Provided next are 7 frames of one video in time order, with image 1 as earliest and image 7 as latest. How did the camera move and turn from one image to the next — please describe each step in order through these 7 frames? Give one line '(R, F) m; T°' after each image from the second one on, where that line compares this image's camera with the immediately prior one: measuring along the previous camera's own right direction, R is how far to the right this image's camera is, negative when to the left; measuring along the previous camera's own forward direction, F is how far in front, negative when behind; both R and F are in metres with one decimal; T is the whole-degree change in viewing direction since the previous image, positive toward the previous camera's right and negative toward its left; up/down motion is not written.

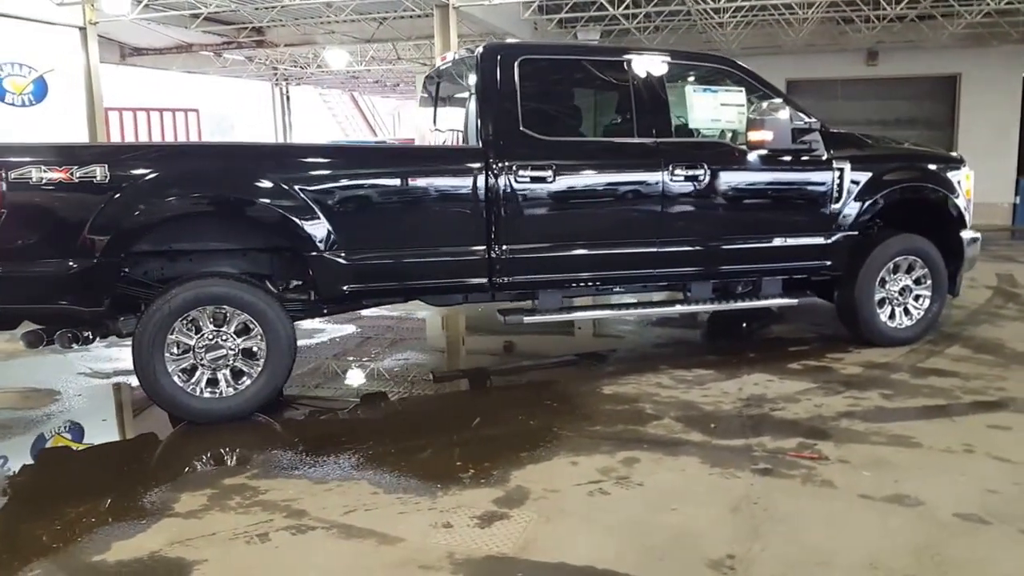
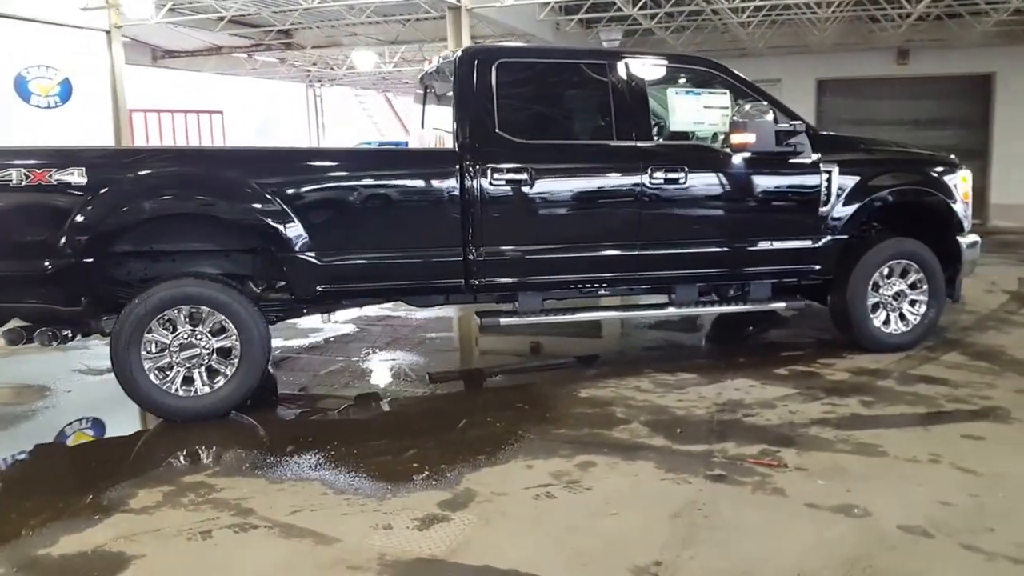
(+0.4, 0.0) m; -2°
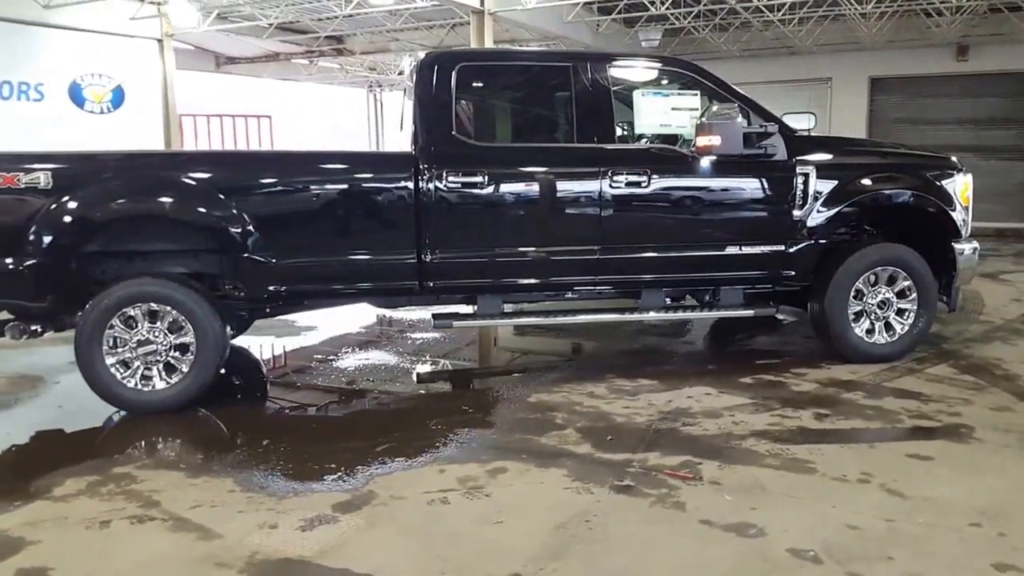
(+0.7, 0.0) m; -4°
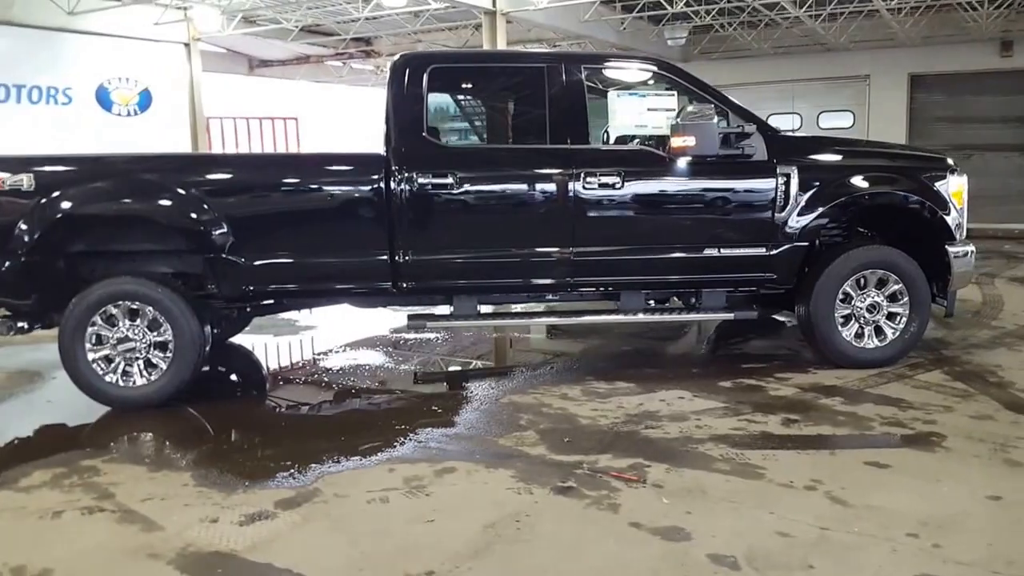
(+0.4, 0.0) m; -3°
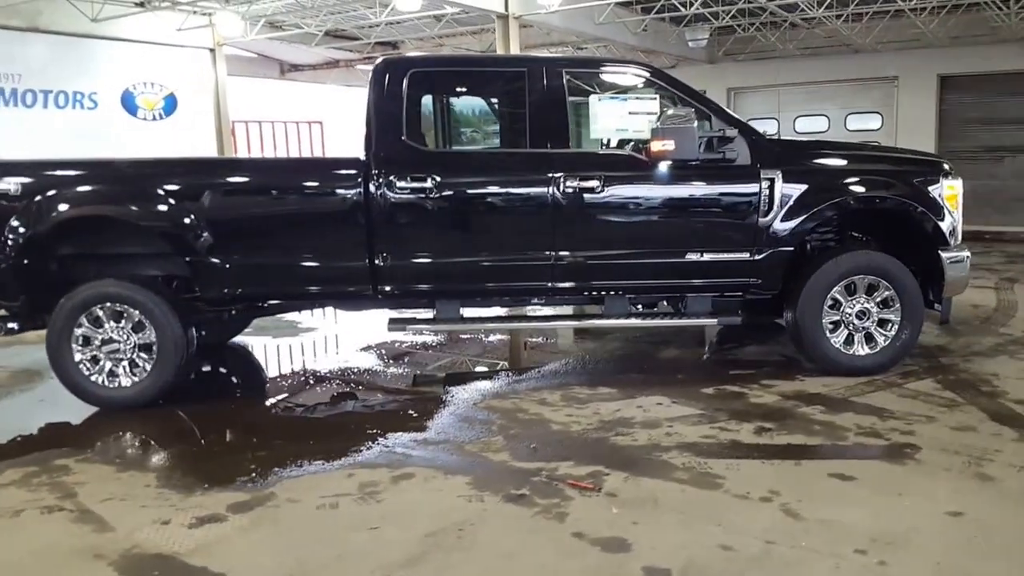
(+0.3, 0.0) m; -2°
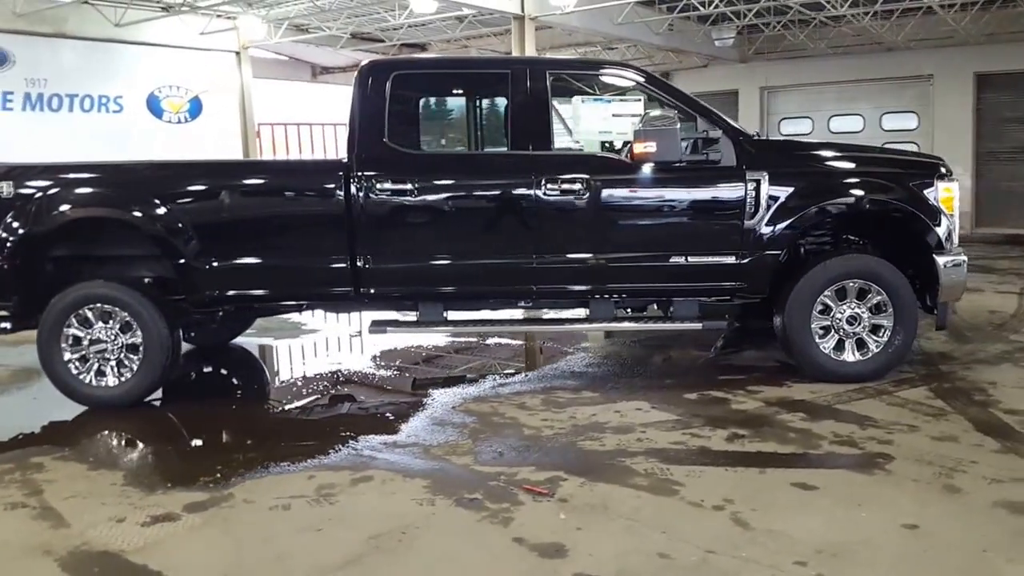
(+0.4, 0.0) m; -2°
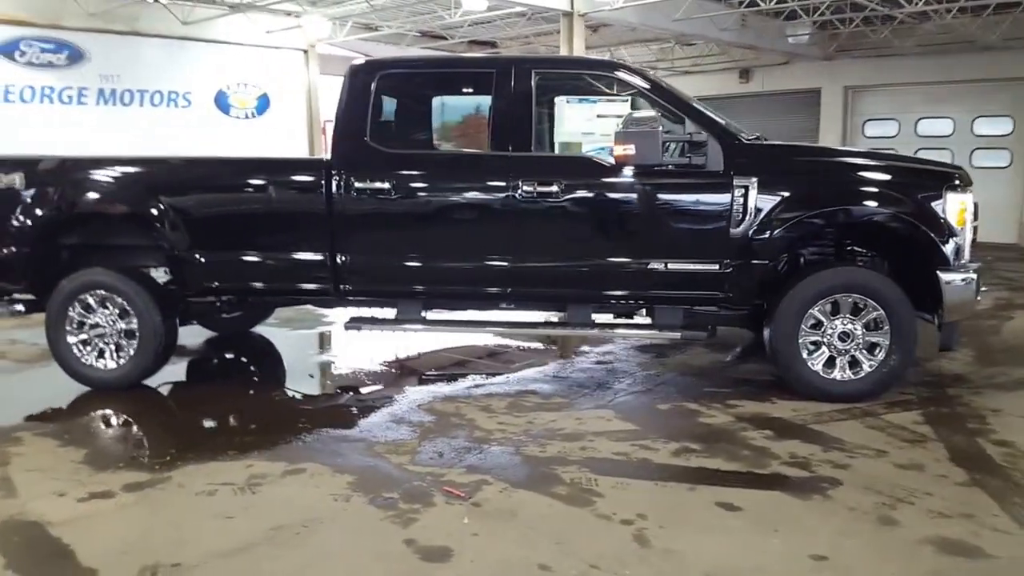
(+0.7, 0.0) m; -6°
